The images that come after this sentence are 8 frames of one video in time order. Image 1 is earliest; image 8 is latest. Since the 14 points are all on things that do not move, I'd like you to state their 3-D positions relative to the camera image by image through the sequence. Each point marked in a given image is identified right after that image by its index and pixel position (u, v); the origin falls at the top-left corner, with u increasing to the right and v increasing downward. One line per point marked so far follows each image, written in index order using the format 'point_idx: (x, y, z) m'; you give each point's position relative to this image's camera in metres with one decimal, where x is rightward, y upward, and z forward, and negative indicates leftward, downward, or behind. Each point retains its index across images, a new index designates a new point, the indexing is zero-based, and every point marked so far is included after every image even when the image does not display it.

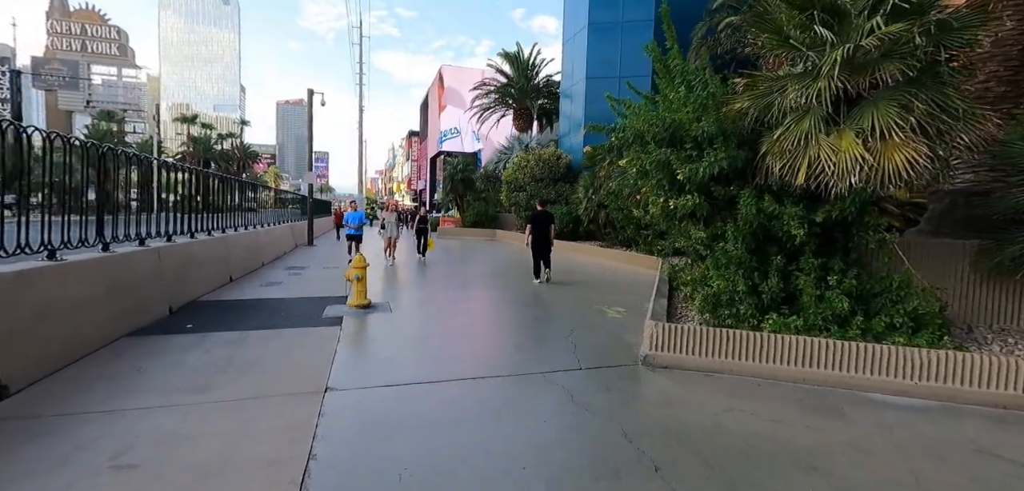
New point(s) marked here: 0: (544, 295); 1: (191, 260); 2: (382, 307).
0: (+0.6, -0.9, +9.2) m
1: (-5.3, -0.2, +7.7) m
2: (-2.0, -0.9, +7.2) m
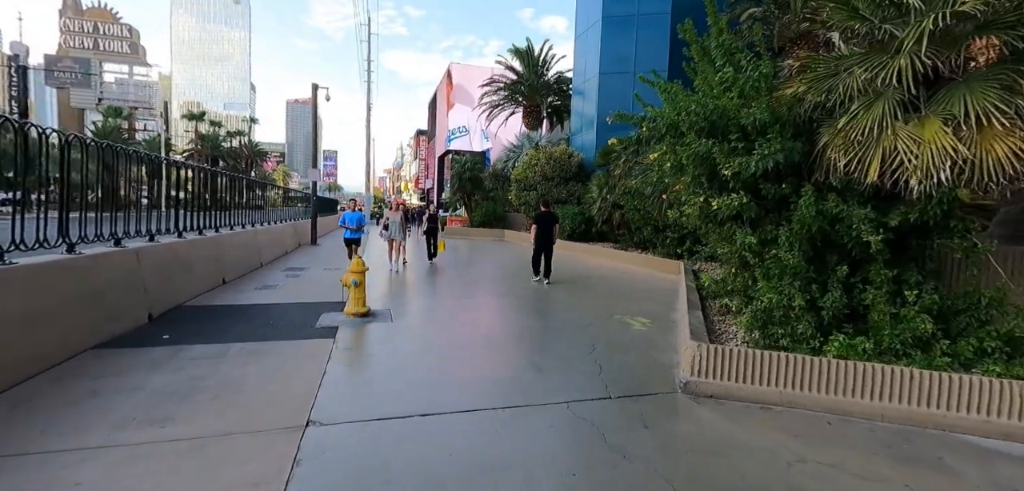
0: (+0.9, -1.0, +8.5) m
1: (-5.1, -0.2, +7.1) m
2: (-1.8, -1.0, +6.5) m
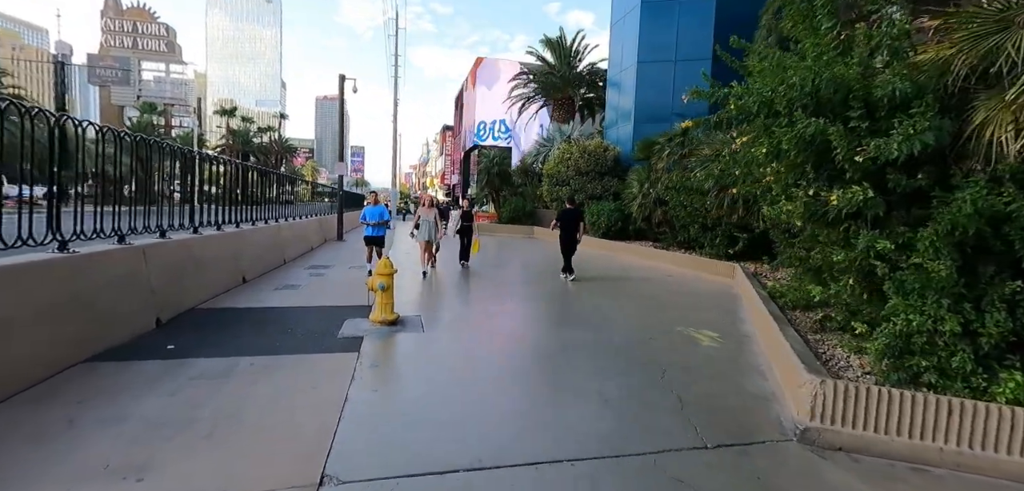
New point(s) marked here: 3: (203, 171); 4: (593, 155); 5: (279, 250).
0: (+1.5, -1.0, +7.6) m
1: (-4.5, -0.2, +6.5) m
2: (-1.2, -1.0, +5.8) m
3: (-5.3, +1.3, +8.1) m
4: (+3.2, +3.6, +18.4) m
5: (-5.6, -0.1, +11.3) m
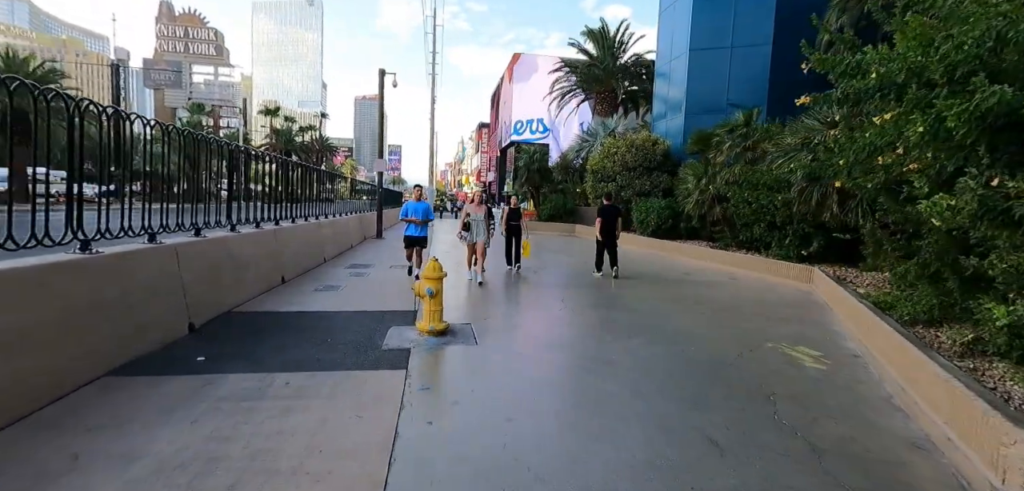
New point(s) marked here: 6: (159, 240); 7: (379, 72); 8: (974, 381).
0: (+2.3, -1.0, +6.8) m
1: (-3.7, -0.2, +6.2) m
2: (-0.5, -1.0, +5.1) m
3: (-4.4, +1.3, +7.7) m
4: (+4.8, +3.6, +17.4) m
5: (-4.5, -0.1, +11.0) m
6: (-3.8, +0.1, +5.8) m
7: (-5.0, +6.5, +17.6) m
8: (+3.2, -0.9, +3.3) m
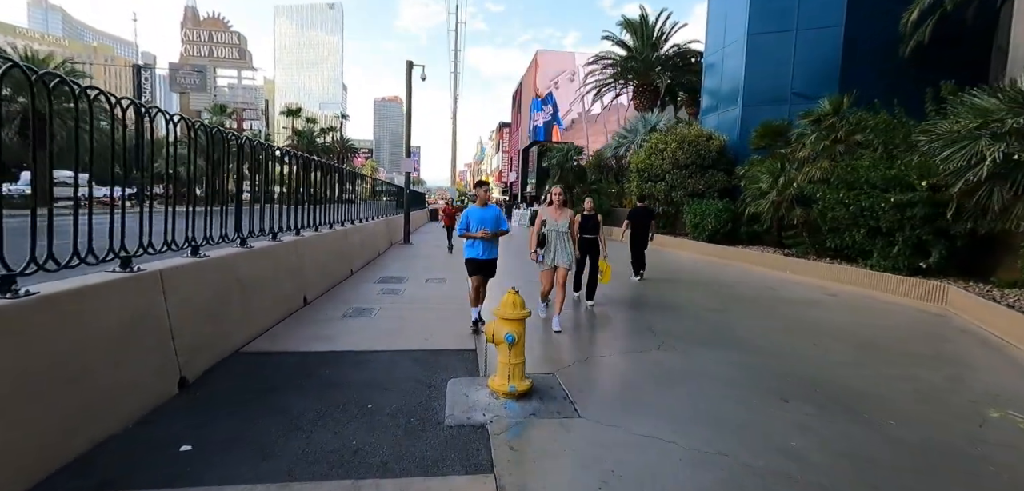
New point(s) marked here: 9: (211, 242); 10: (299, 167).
0: (+3.2, -1.2, +5.2) m
1: (-2.9, -0.4, +4.8) m
2: (+0.3, -1.2, +3.7) m
3: (-3.4, +1.1, +6.4) m
4: (+6.1, +3.4, +15.8) m
5: (-3.4, -0.3, +9.7) m
6: (-3.0, -0.1, +4.5) m
7: (-3.7, +6.3, +16.4) m
8: (+4.0, -1.1, +1.7) m
9: (-3.3, 0.0, +5.1) m
10: (-3.6, +1.3, +7.8) m
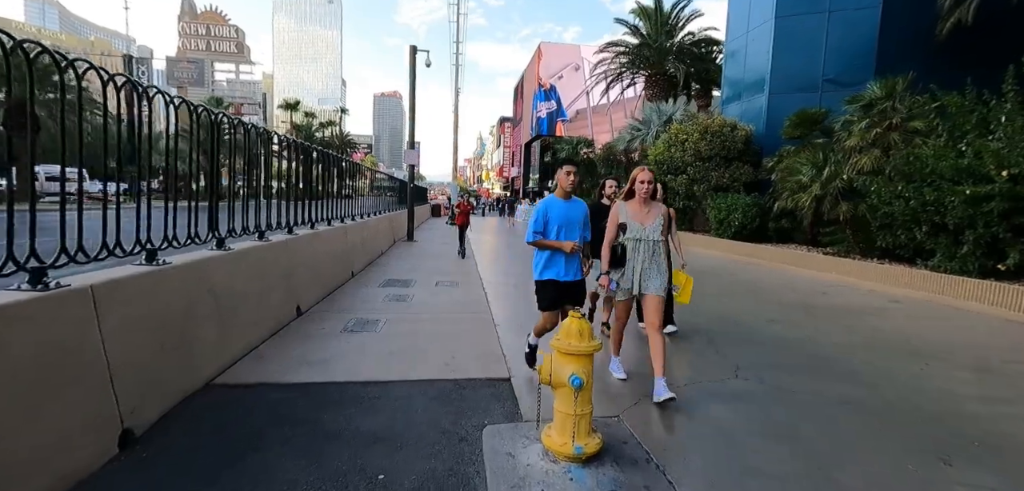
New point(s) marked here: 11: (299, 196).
0: (+3.6, -1.2, +4.3) m
1: (-2.5, -0.4, +3.9) m
2: (+0.7, -1.2, +2.7) m
3: (-3.1, +1.1, +5.4) m
4: (+6.4, +3.5, +14.8) m
5: (-3.1, -0.2, +8.7) m
6: (-2.6, -0.1, +3.5) m
7: (-3.3, +6.4, +15.3) m
8: (+4.3, -1.2, +0.7) m
9: (-2.9, 0.0, +4.1) m
10: (-3.2, +1.3, +6.8) m
11: (-3.2, +0.8, +7.2) m
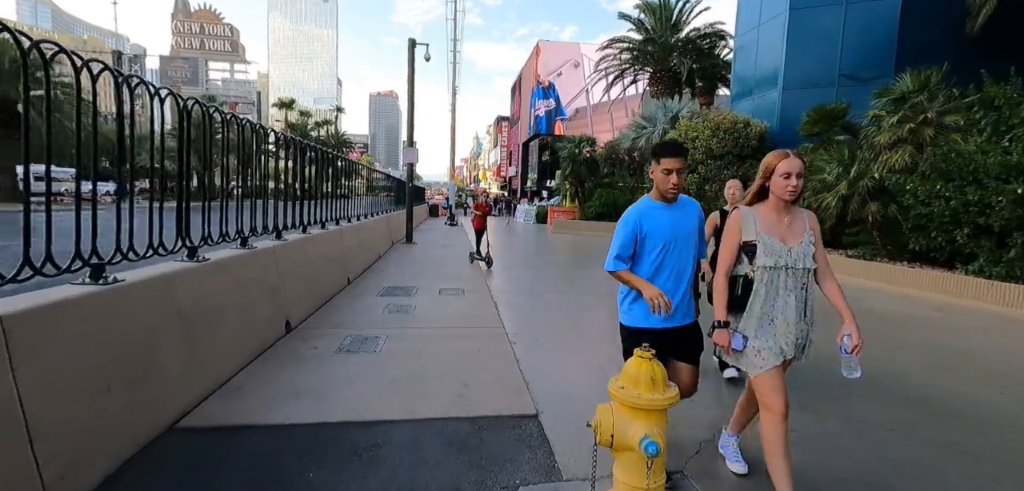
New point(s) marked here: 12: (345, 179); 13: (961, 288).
0: (+3.8, -1.3, +3.7) m
1: (-2.3, -0.5, +3.2) m
2: (+0.9, -1.3, +2.1) m
3: (-2.9, +1.0, +4.8) m
4: (+6.5, +3.4, +14.2) m
5: (-2.9, -0.3, +8.1) m
6: (-2.4, -0.2, +2.8) m
7: (-3.2, +6.3, +14.7) m
8: (+4.5, -1.2, +0.1) m
9: (-2.7, -0.1, +3.4) m
10: (-3.0, +1.2, +6.2) m
11: (-3.1, +0.7, +6.5) m
12: (-3.5, +1.4, +9.7) m
13: (+7.2, -0.7, +7.5) m
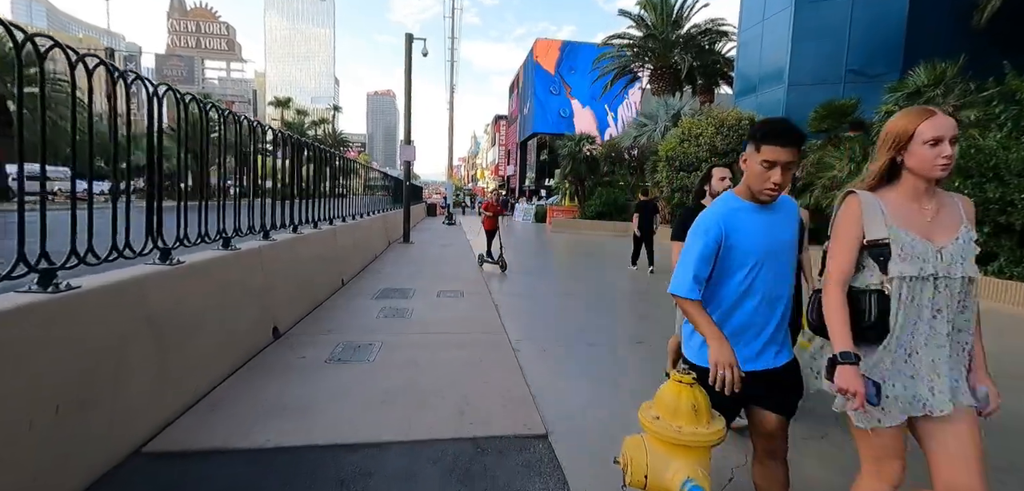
0: (+3.8, -1.3, +3.4) m
1: (-2.3, -0.5, +2.9) m
2: (+0.9, -1.3, +1.8) m
3: (-2.9, +1.0, +4.4) m
4: (+6.5, +3.4, +13.9) m
5: (-2.9, -0.3, +7.7) m
6: (-2.4, -0.2, +2.5) m
7: (-3.2, +6.4, +14.3) m
8: (+4.6, -1.3, -0.2) m
9: (-2.7, -0.1, +3.1) m
10: (-3.0, +1.2, +5.8) m
11: (-3.0, +0.7, +6.2) m
12: (-3.5, +1.4, +9.4) m
13: (+7.2, -0.7, +7.3) m
